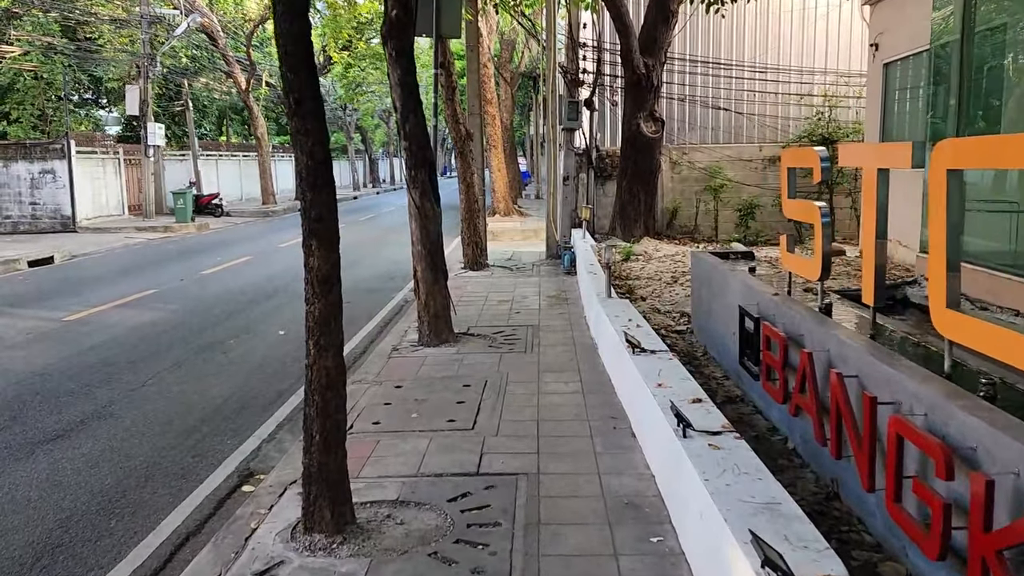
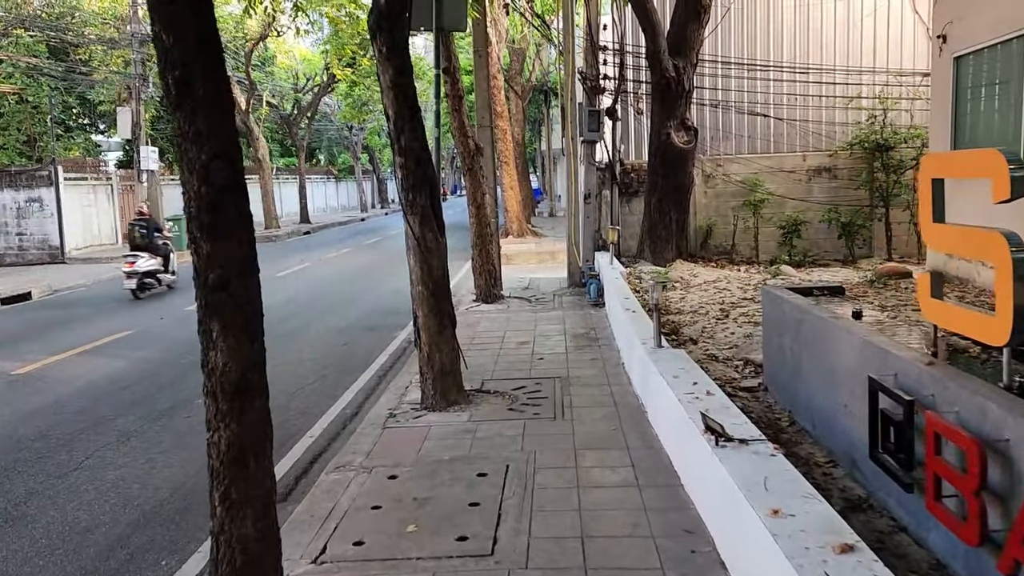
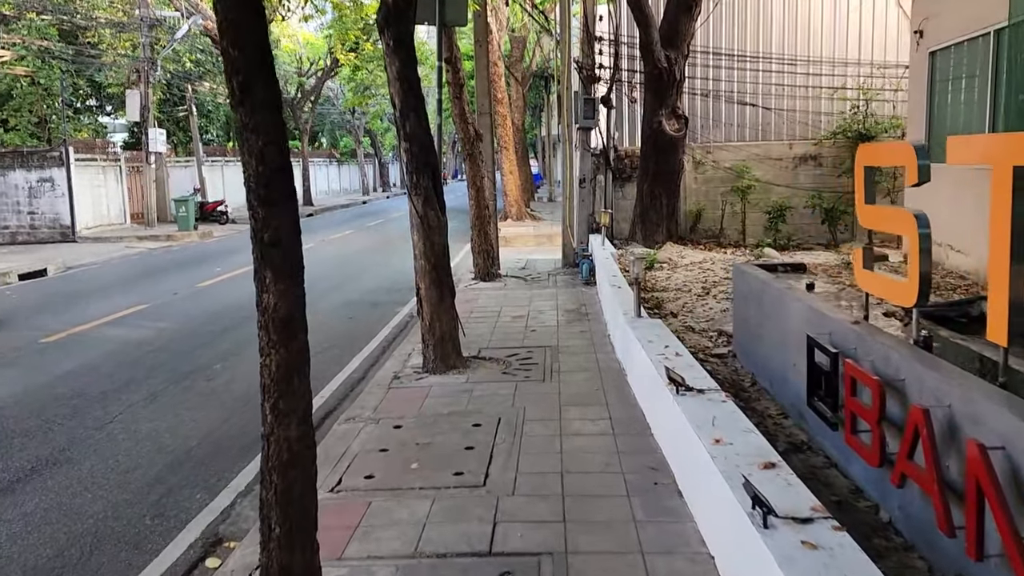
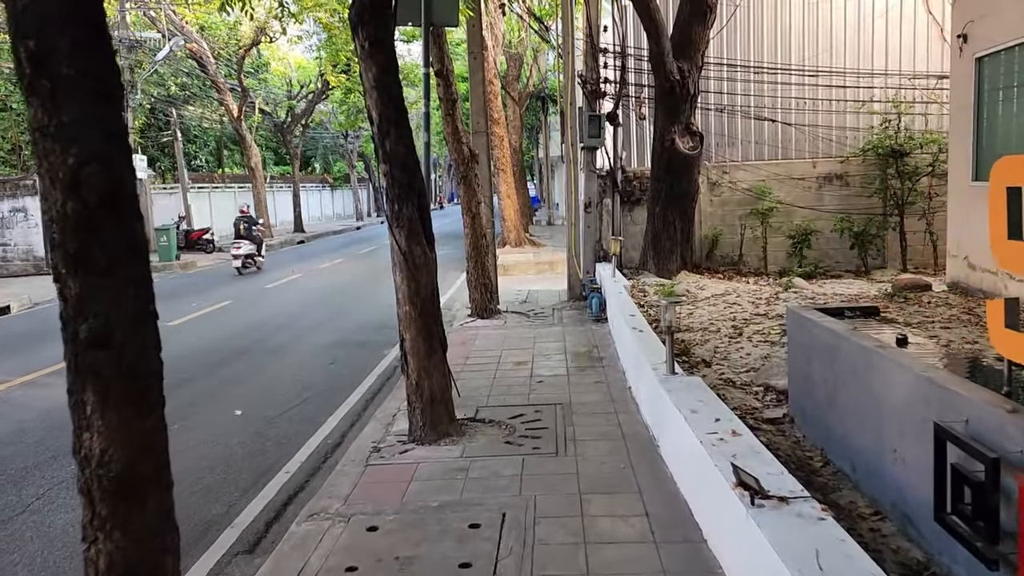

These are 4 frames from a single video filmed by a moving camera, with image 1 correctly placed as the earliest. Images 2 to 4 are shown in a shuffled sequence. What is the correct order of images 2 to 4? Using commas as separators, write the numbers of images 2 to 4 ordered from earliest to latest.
3, 2, 4
